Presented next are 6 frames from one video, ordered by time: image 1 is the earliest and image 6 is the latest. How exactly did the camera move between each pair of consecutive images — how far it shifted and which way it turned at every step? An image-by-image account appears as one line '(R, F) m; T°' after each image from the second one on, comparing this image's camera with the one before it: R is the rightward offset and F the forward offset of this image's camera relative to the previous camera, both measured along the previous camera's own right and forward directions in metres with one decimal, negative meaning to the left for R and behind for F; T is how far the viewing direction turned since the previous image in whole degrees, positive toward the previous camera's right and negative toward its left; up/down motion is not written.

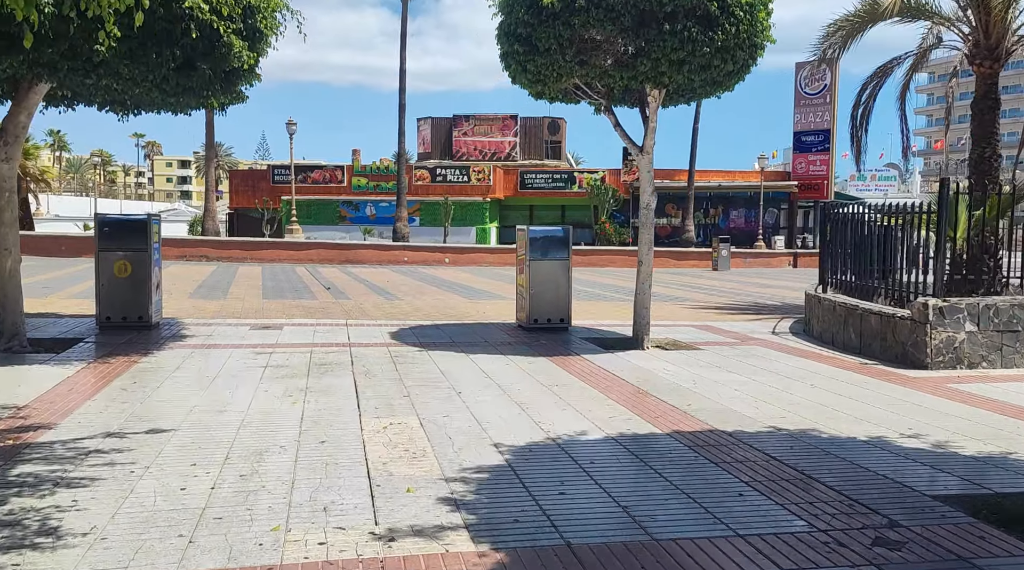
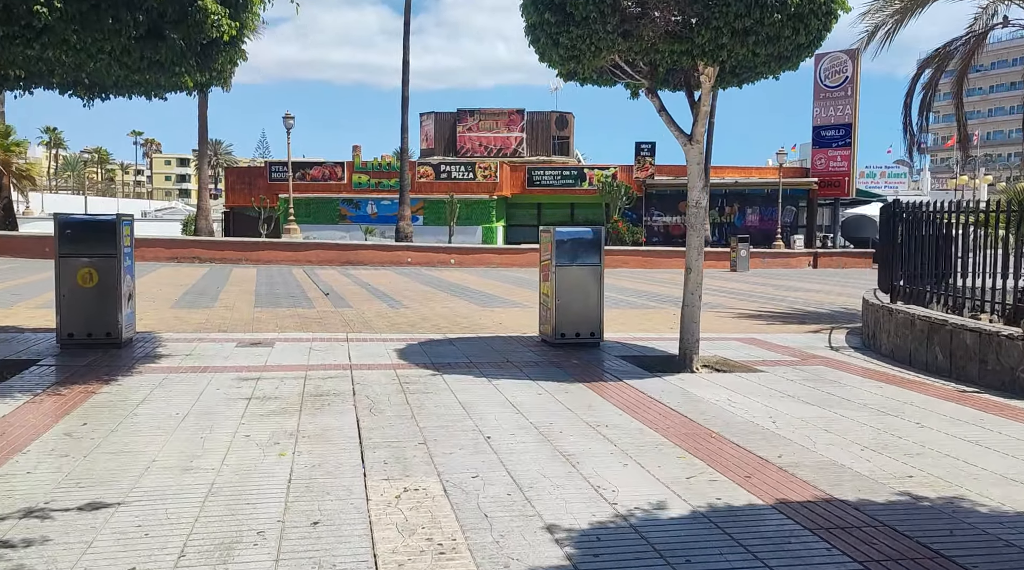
(-0.3, +1.6) m; 0°
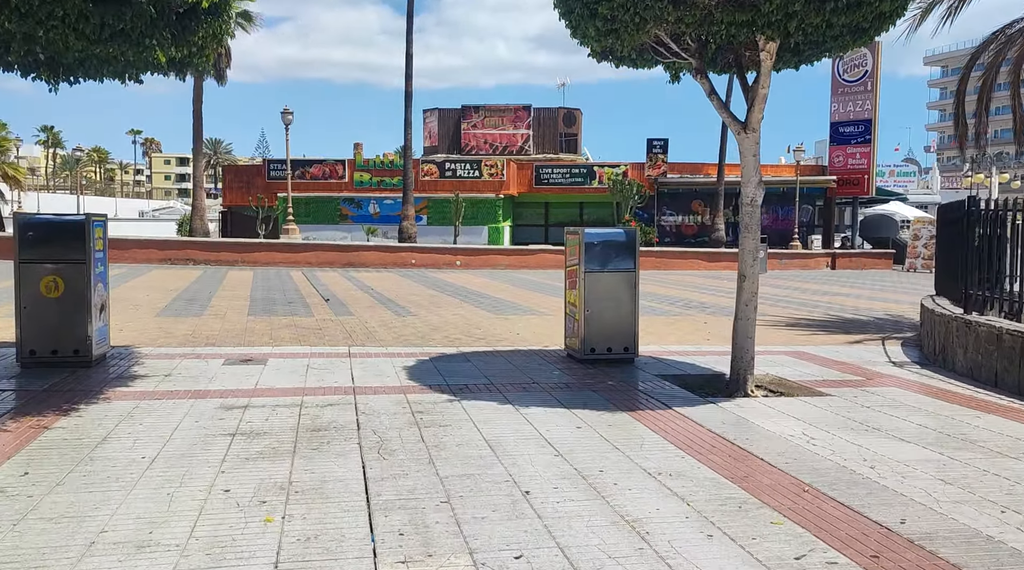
(-0.2, +1.3) m; 0°
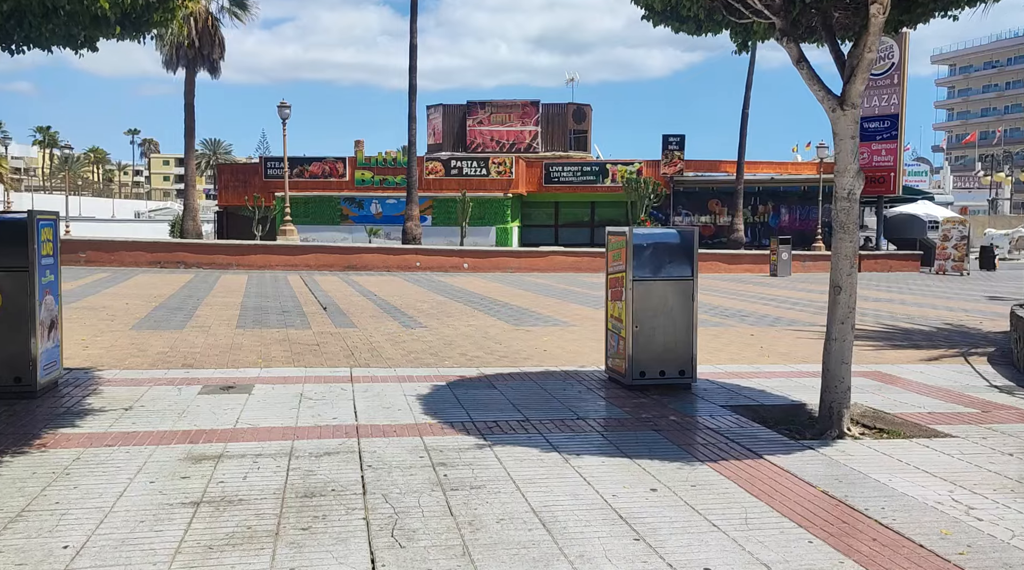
(-0.3, +1.6) m; 0°
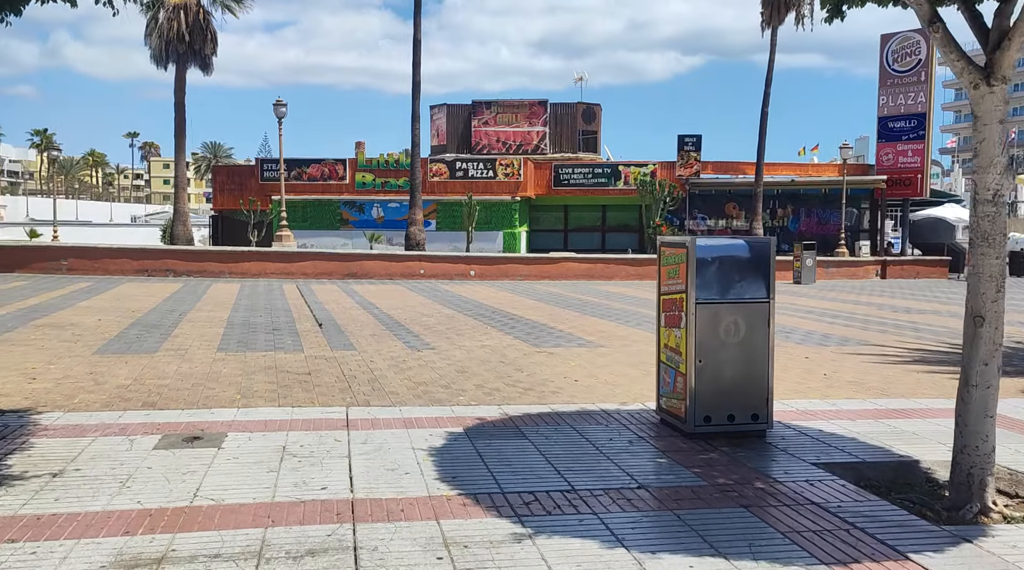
(-0.2, +1.6) m; 0°
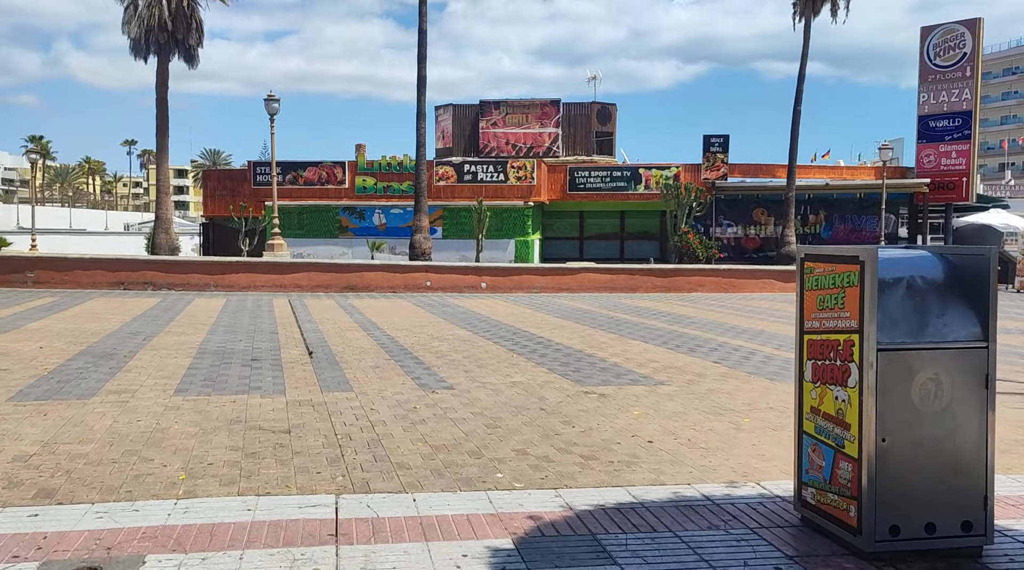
(-0.4, +2.4) m; 0°
